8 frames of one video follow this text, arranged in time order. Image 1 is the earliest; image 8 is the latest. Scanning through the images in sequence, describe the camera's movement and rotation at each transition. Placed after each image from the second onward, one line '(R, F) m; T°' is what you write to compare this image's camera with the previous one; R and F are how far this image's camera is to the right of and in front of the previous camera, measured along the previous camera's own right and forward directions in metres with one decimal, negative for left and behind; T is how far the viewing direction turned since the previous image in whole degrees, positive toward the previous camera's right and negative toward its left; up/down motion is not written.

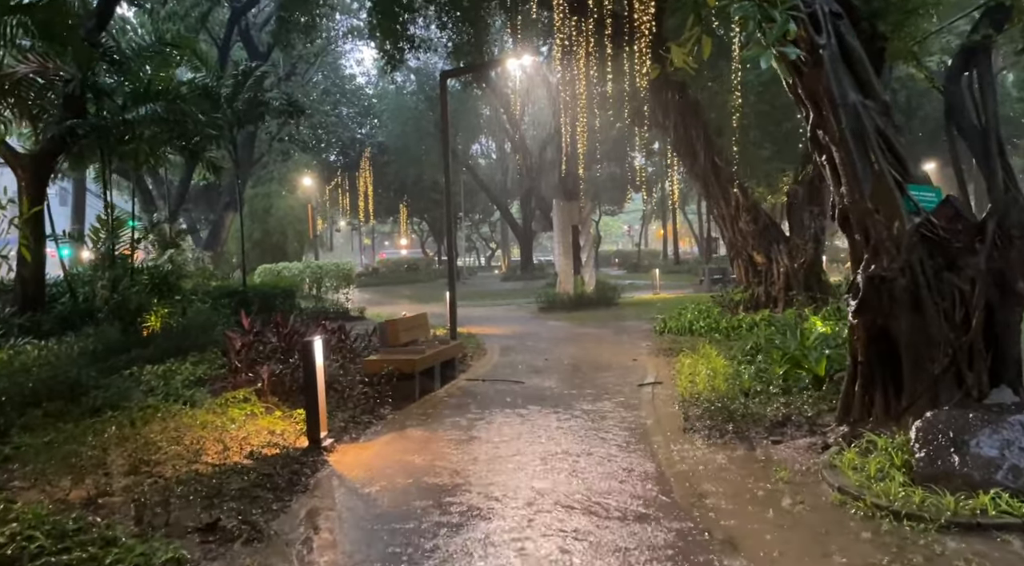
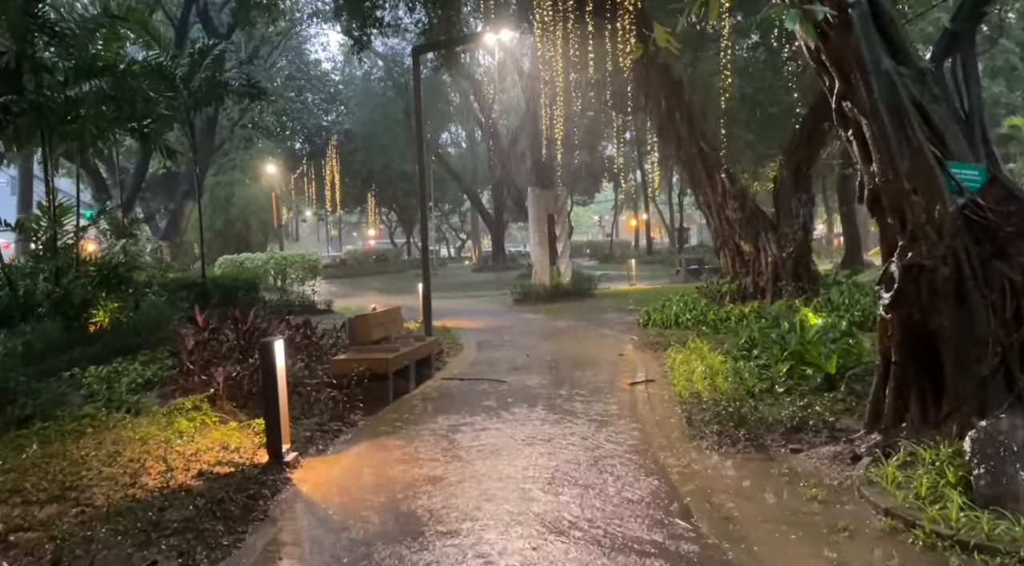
(-0.1, +0.7) m; +2°
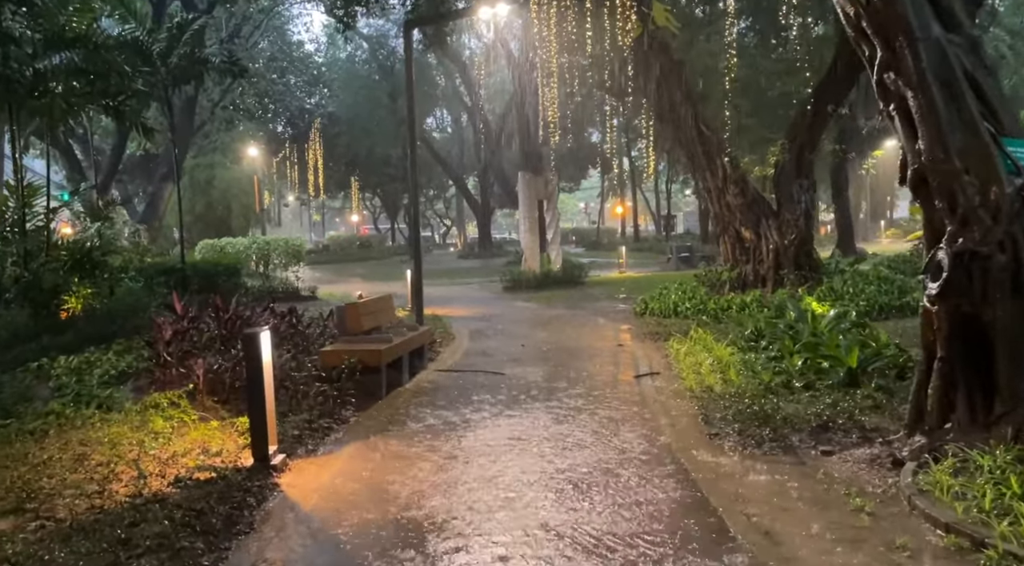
(-0.2, +0.5) m; +1°
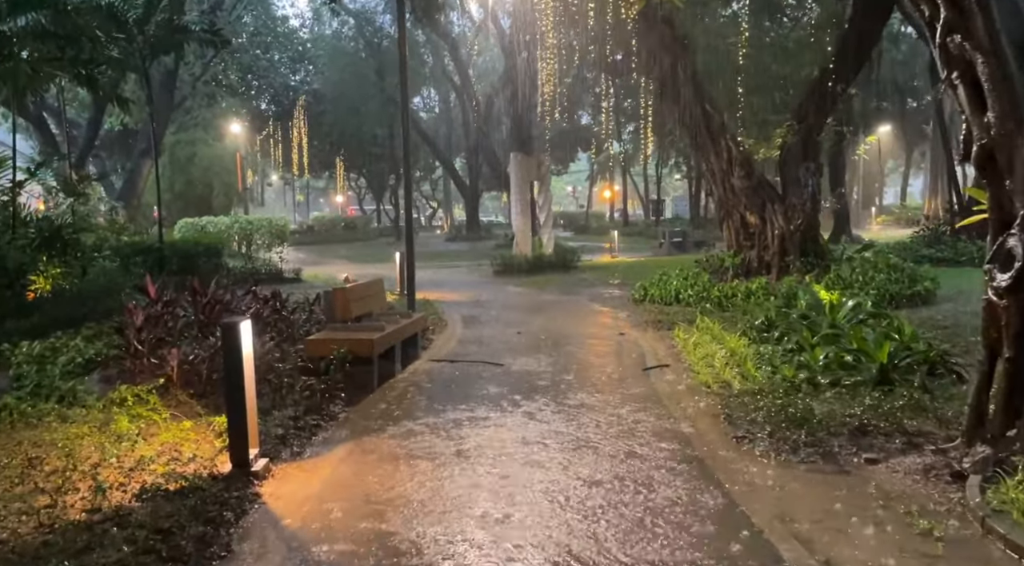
(-0.2, +0.5) m; +1°
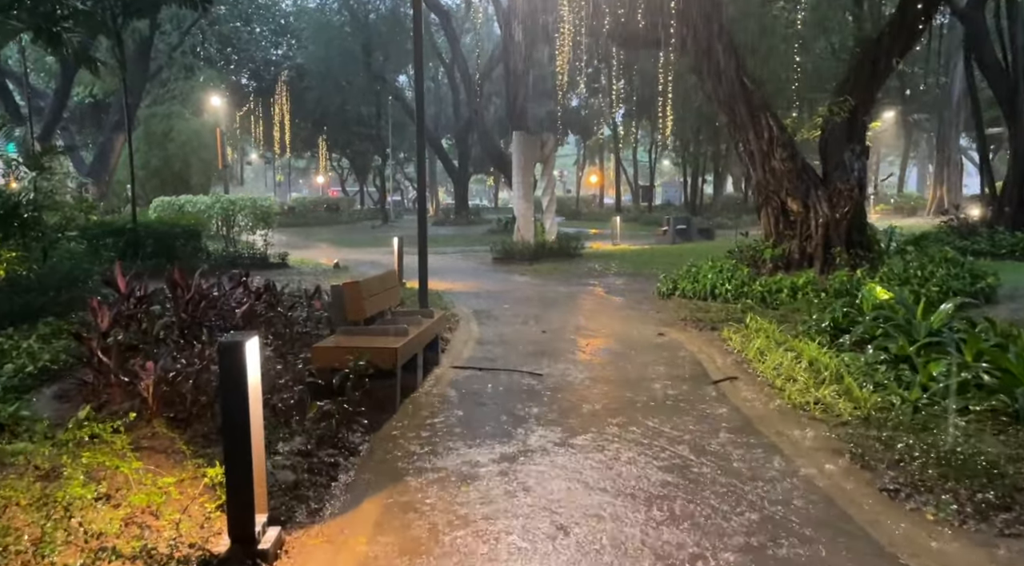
(-0.5, +1.2) m; +2°
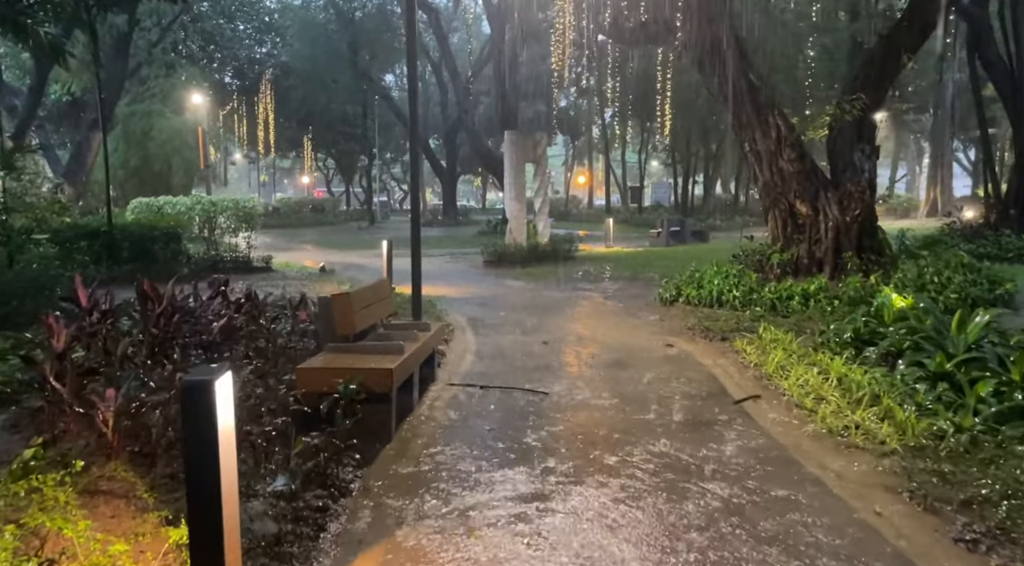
(-0.1, +0.5) m; +1°
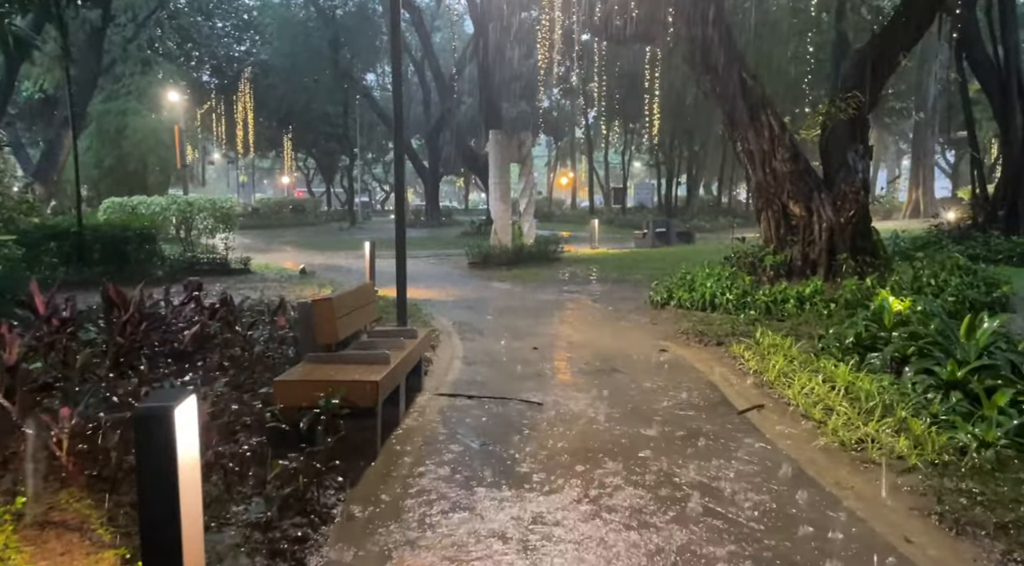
(-0.1, +0.3) m; +1°
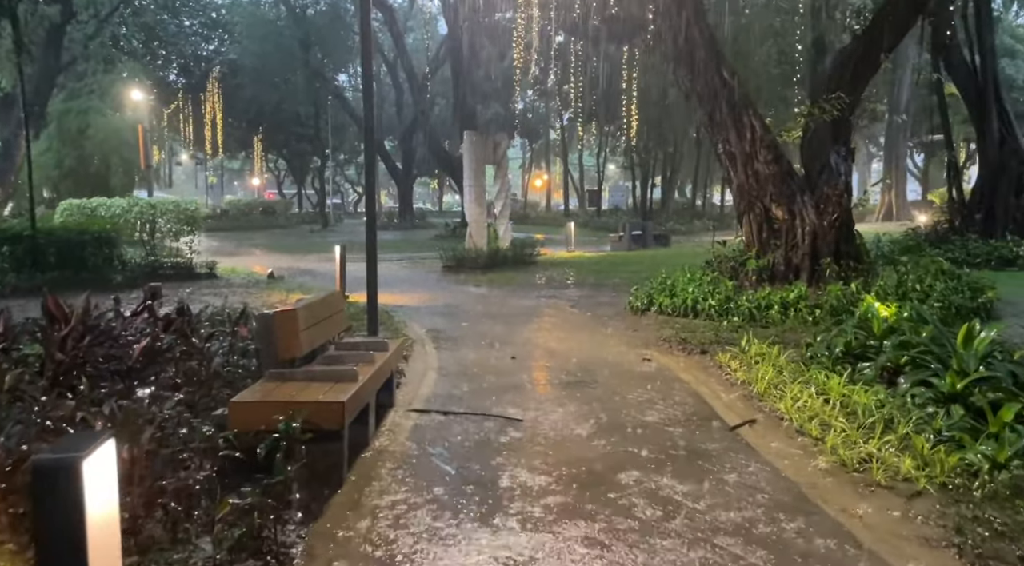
(0.0, +0.3) m; +2°
